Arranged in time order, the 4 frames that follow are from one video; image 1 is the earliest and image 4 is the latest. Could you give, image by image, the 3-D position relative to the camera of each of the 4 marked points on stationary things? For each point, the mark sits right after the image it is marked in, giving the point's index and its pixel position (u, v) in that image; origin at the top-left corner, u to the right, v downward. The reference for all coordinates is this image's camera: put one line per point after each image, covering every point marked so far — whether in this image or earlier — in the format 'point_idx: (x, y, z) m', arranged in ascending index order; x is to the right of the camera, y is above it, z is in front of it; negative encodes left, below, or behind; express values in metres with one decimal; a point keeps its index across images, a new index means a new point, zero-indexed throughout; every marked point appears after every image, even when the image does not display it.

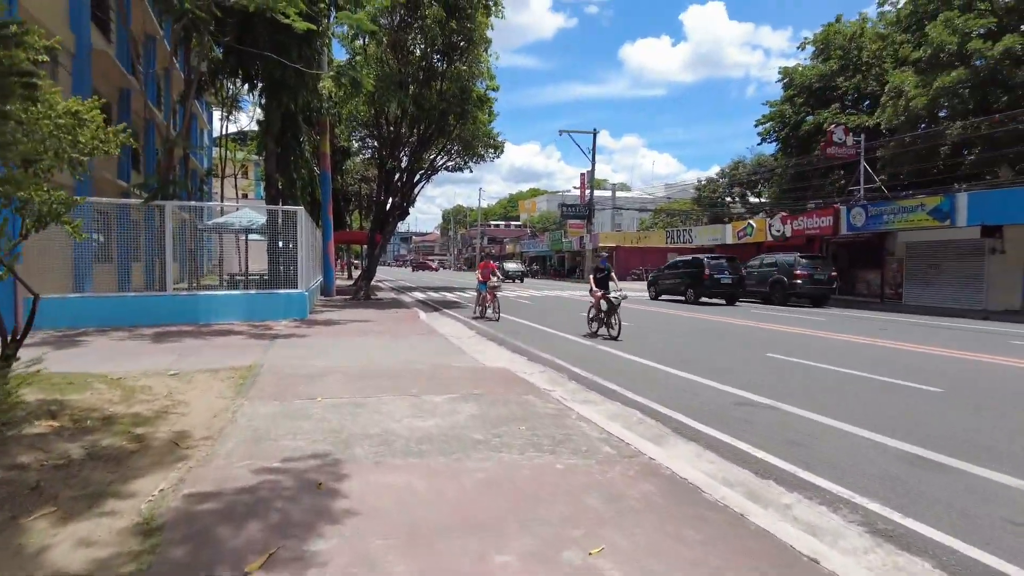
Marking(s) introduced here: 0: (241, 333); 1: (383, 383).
0: (-5.0, -0.8, +12.2) m
1: (-1.2, -0.9, +6.2) m
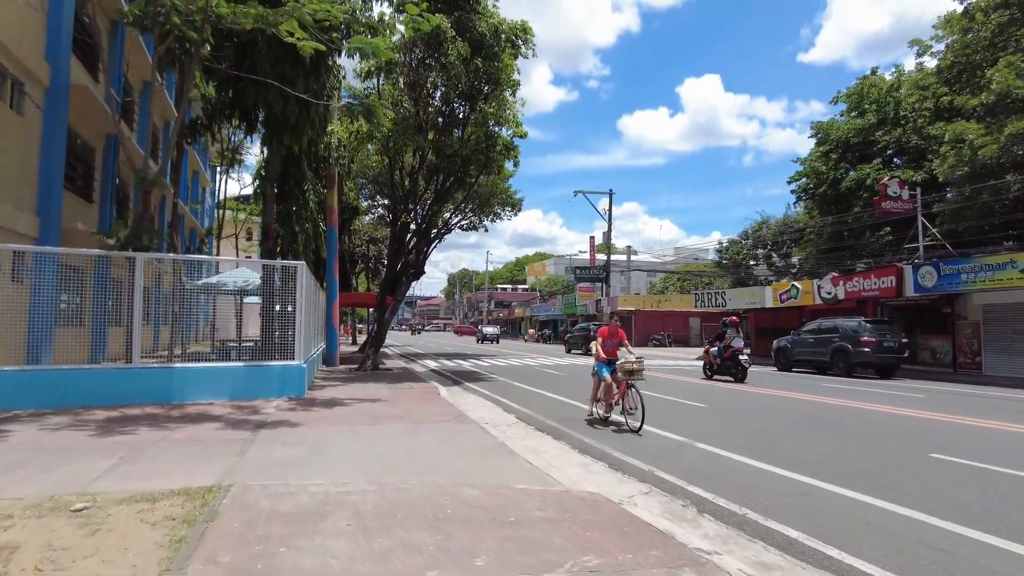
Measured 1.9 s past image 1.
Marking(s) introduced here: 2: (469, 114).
0: (-4.3, -1.9, +9.7) m
1: (-0.5, -1.4, +3.7) m
2: (-1.1, +4.6, +17.4) m
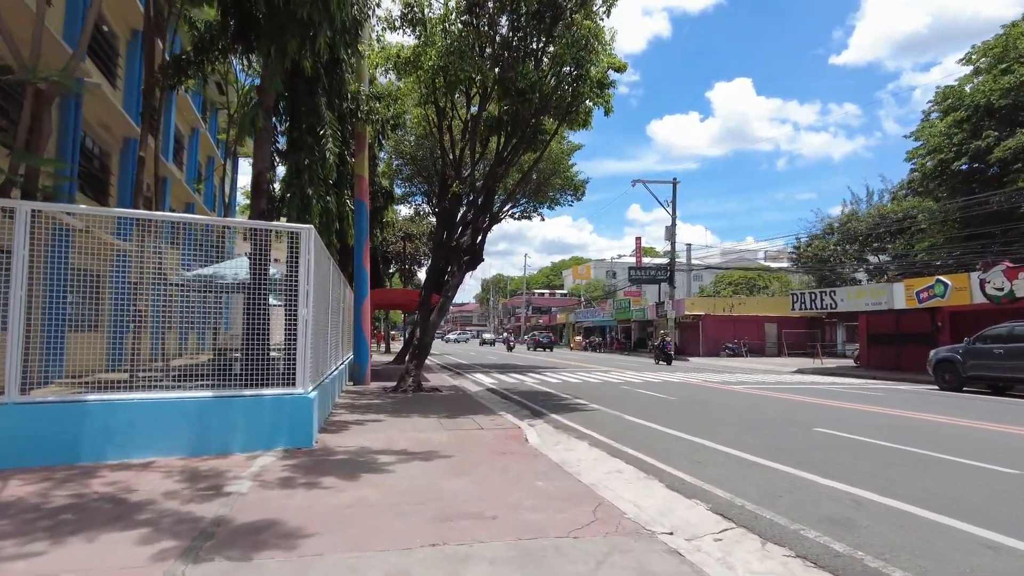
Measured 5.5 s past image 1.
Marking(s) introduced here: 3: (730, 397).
0: (-2.8, -1.7, +5.0) m
1: (+0.7, -1.1, -1.2) m
2: (+0.7, +4.8, +12.6) m
3: (+5.3, -2.6, +16.0) m
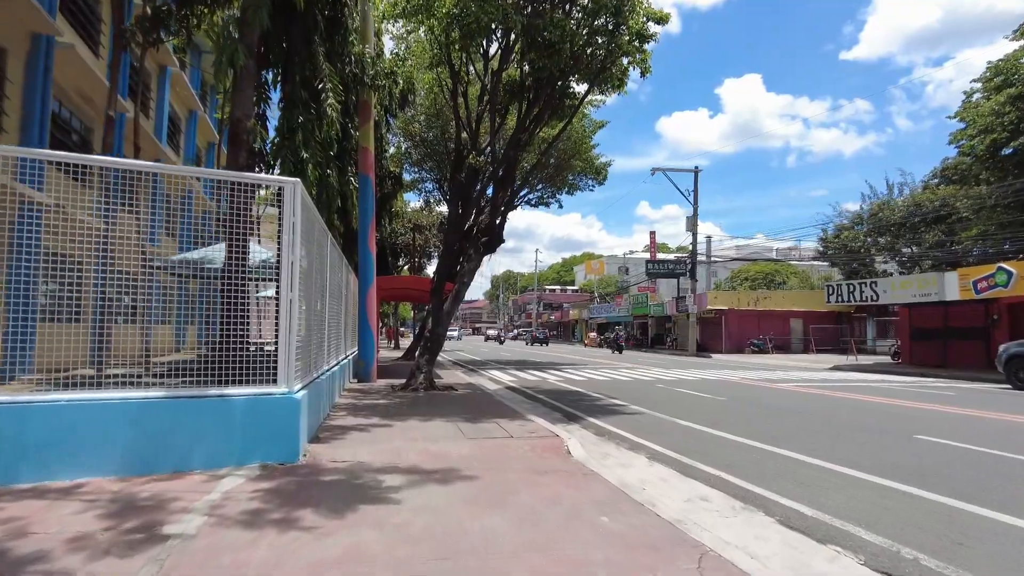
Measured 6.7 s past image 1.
0: (-2.5, -1.4, +3.3) m
1: (+1.0, -0.8, -2.9) m
2: (+1.1, +5.1, +10.9) m
3: (+5.8, -2.3, +14.3) m
